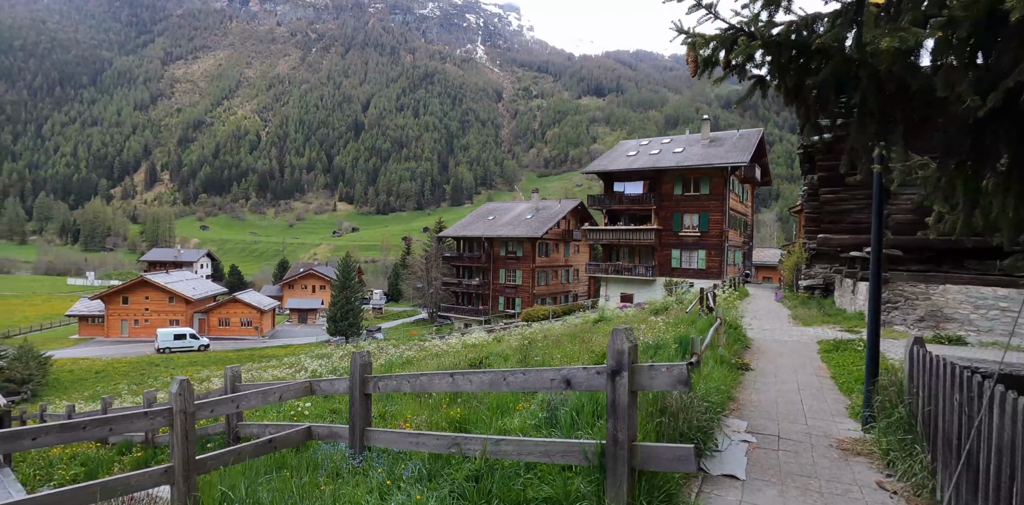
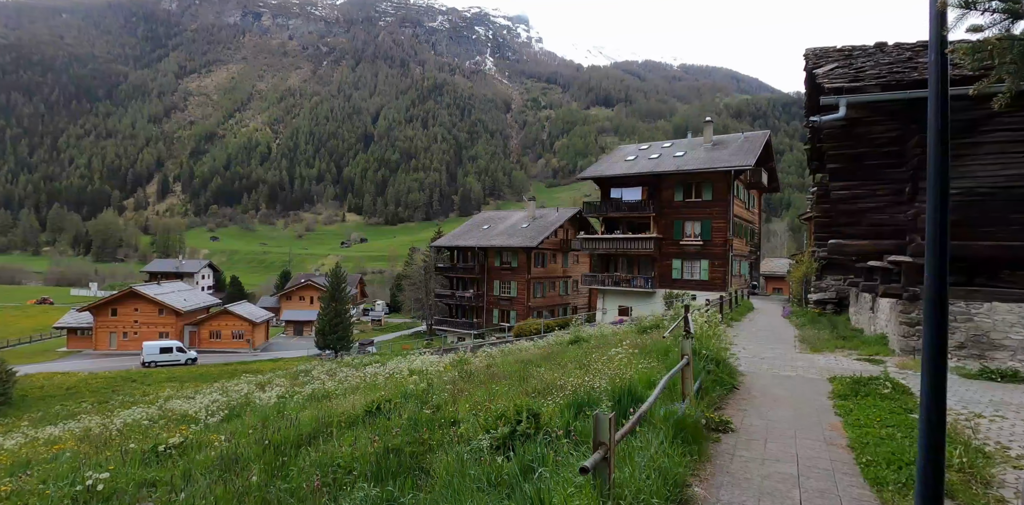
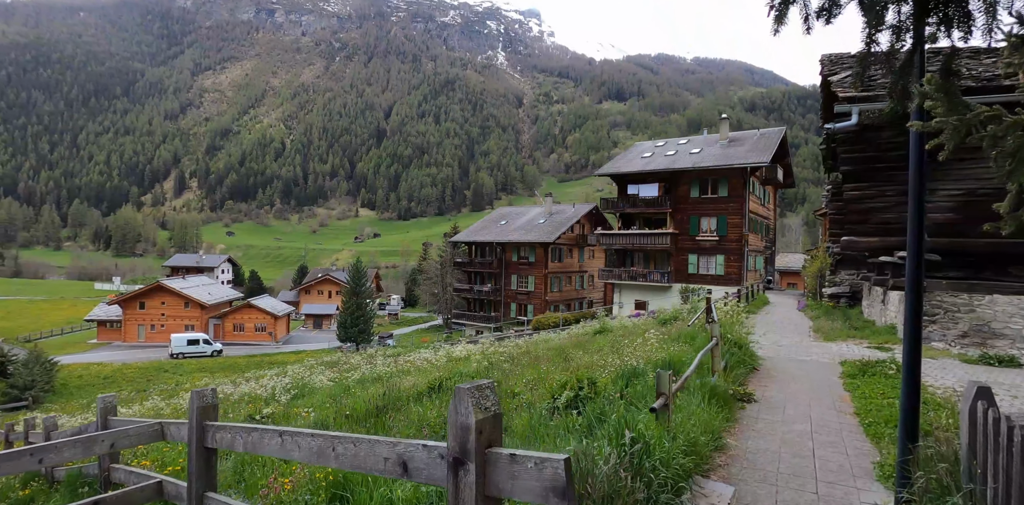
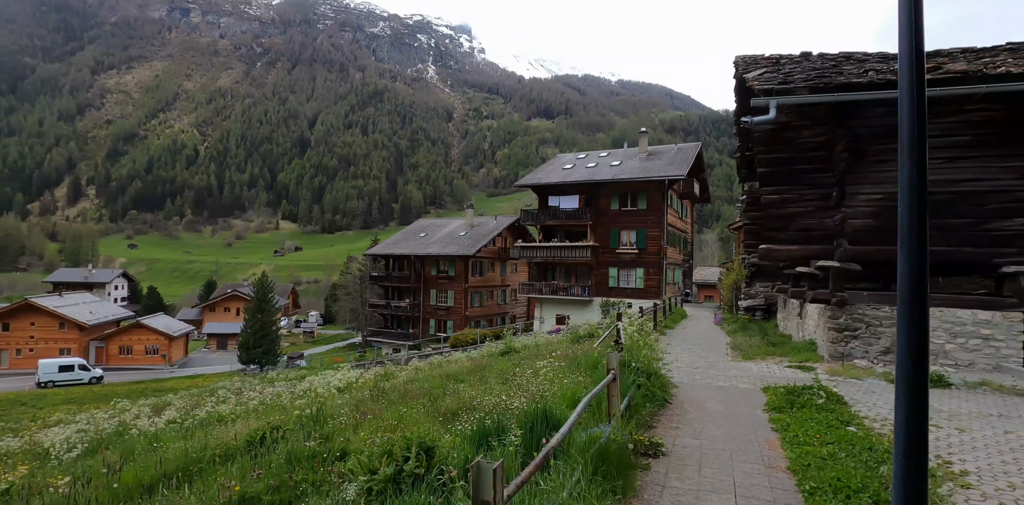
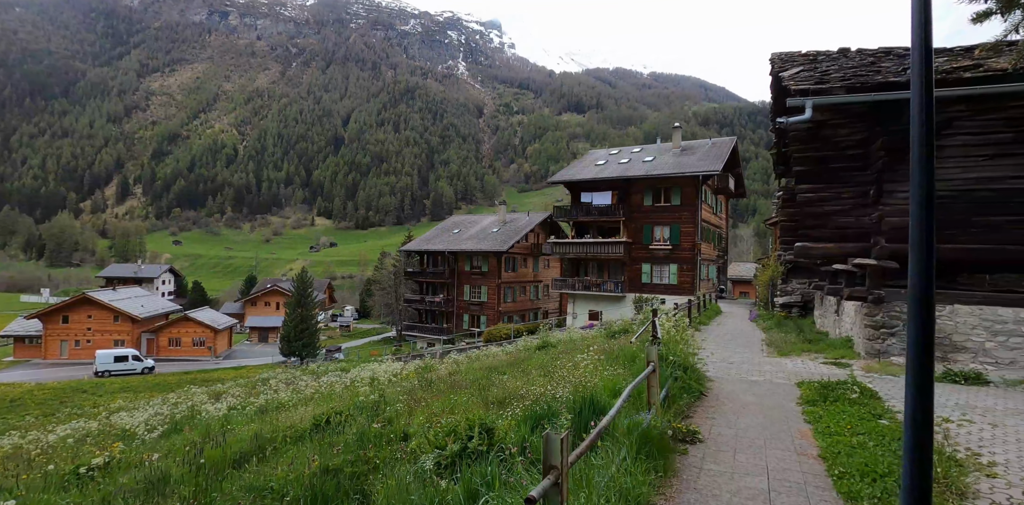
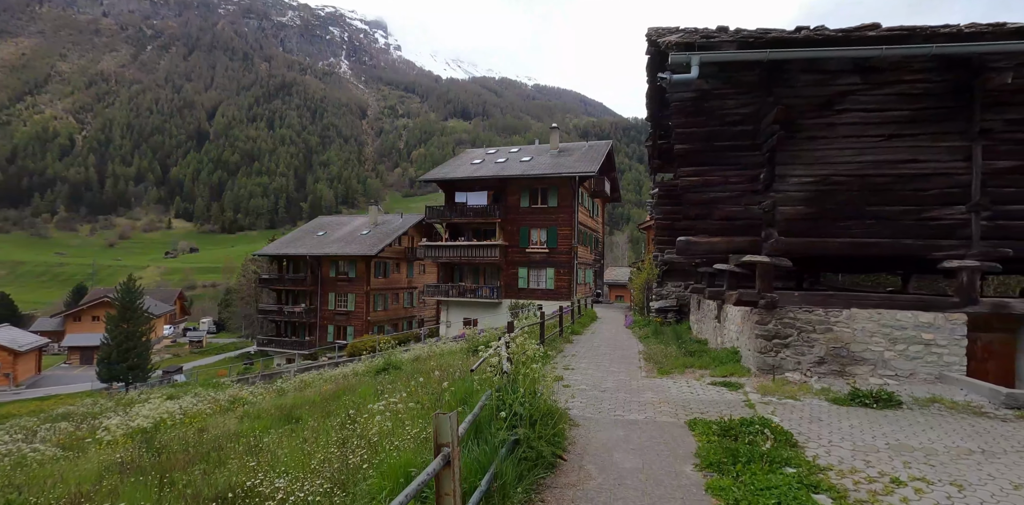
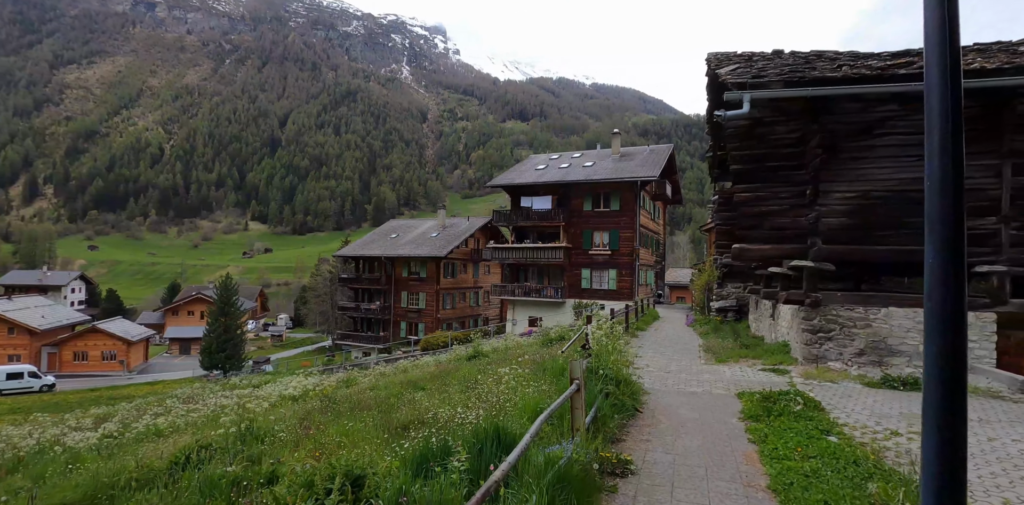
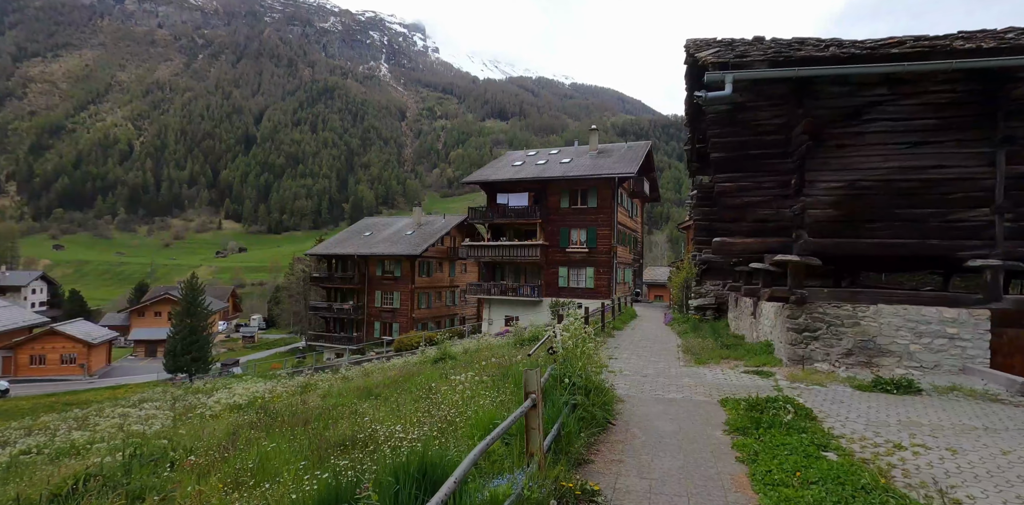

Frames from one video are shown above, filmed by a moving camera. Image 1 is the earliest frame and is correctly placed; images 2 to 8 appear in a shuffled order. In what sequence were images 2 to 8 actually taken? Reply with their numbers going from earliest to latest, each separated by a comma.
3, 2, 5, 4, 7, 8, 6
